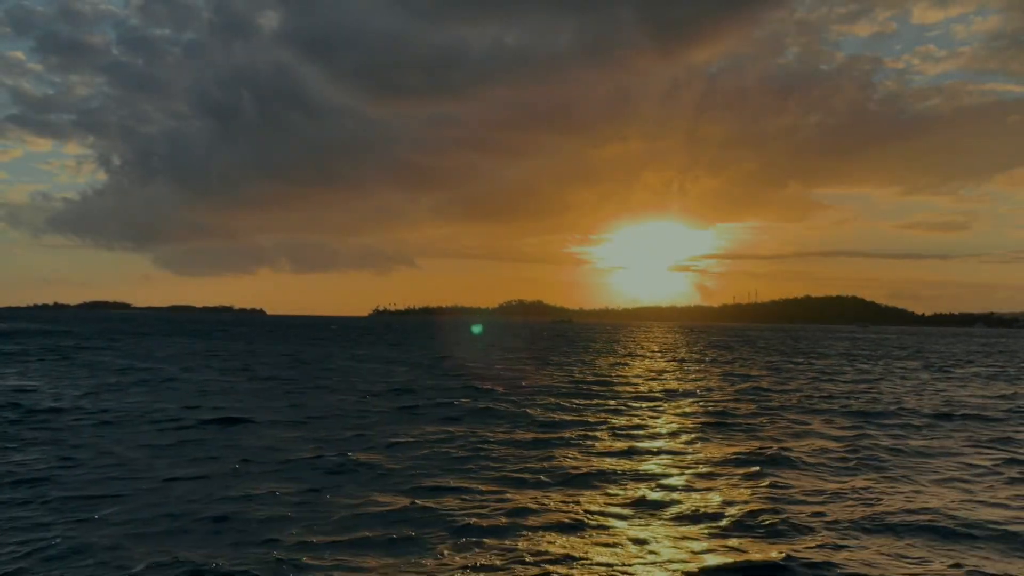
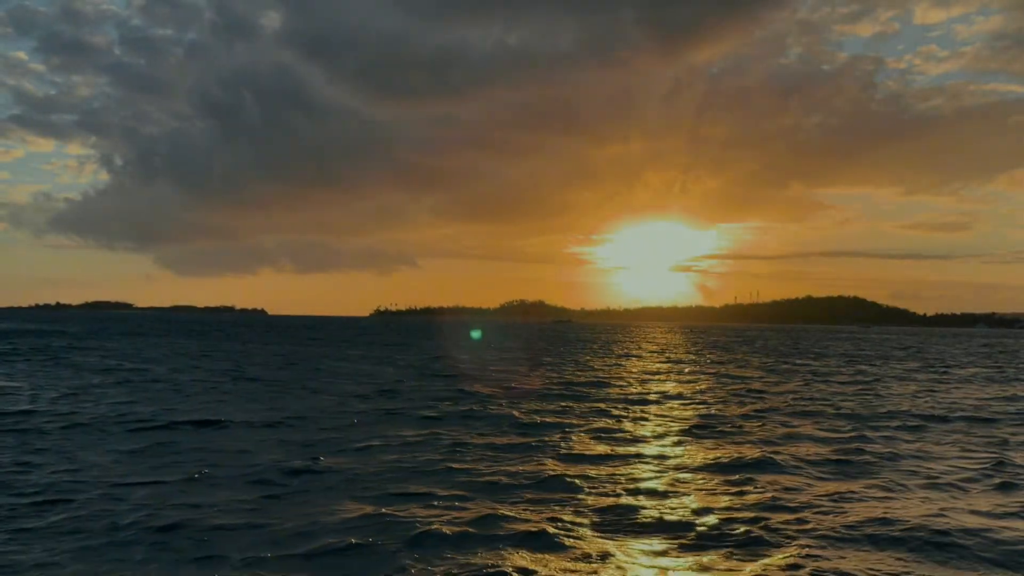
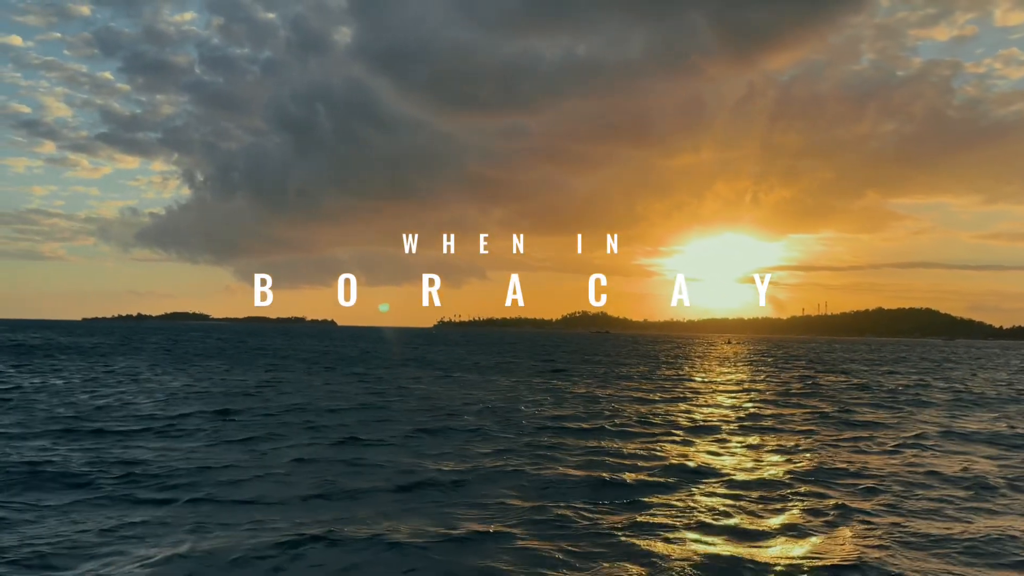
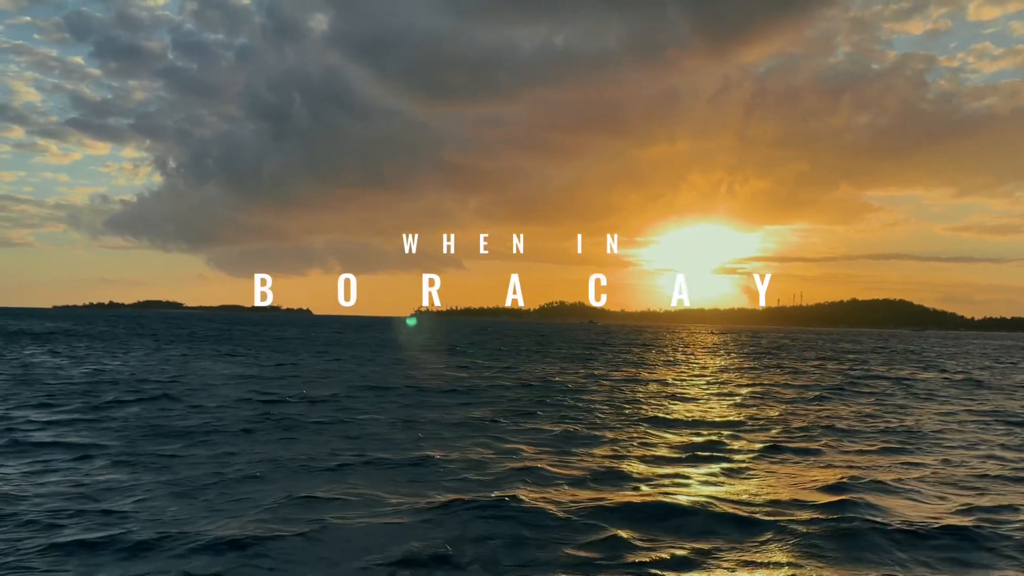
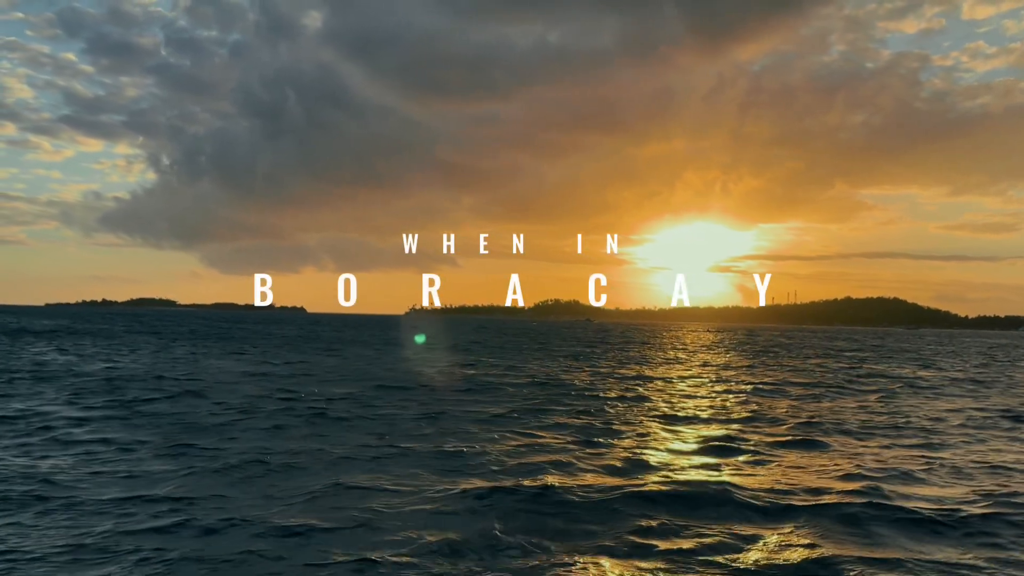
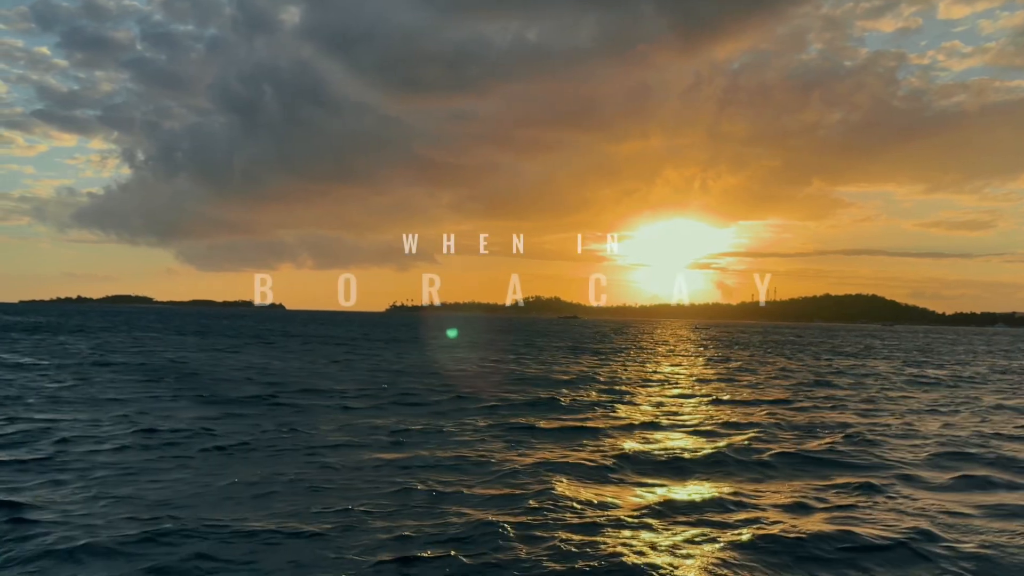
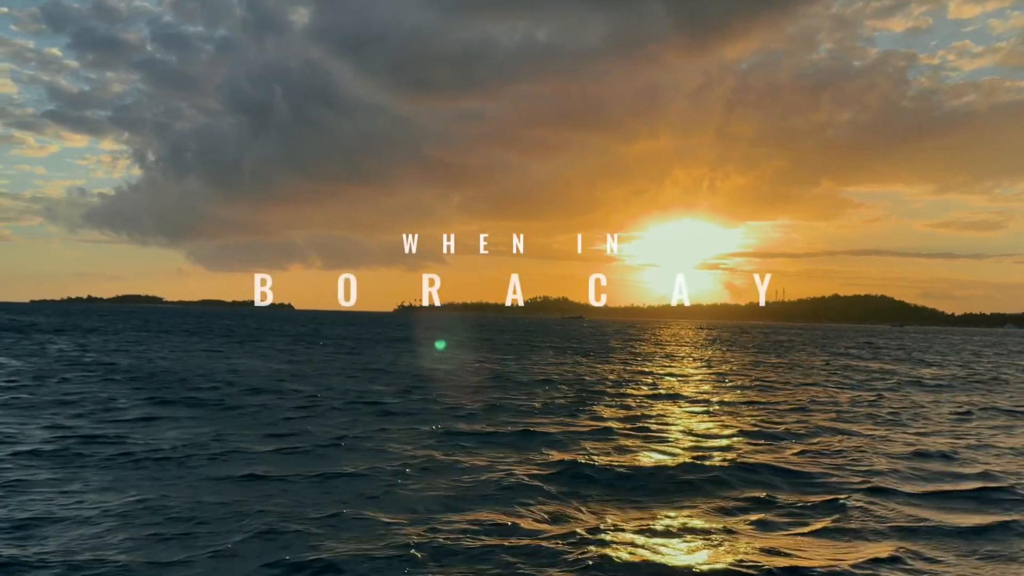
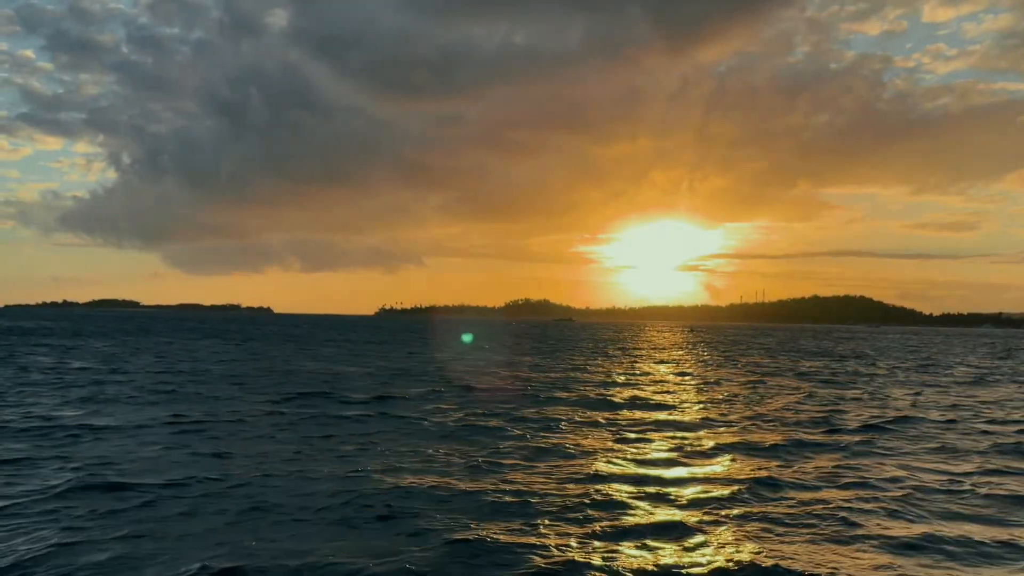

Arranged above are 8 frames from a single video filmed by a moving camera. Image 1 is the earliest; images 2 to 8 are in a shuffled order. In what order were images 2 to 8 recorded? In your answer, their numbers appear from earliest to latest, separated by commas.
2, 8, 6, 7, 5, 4, 3
